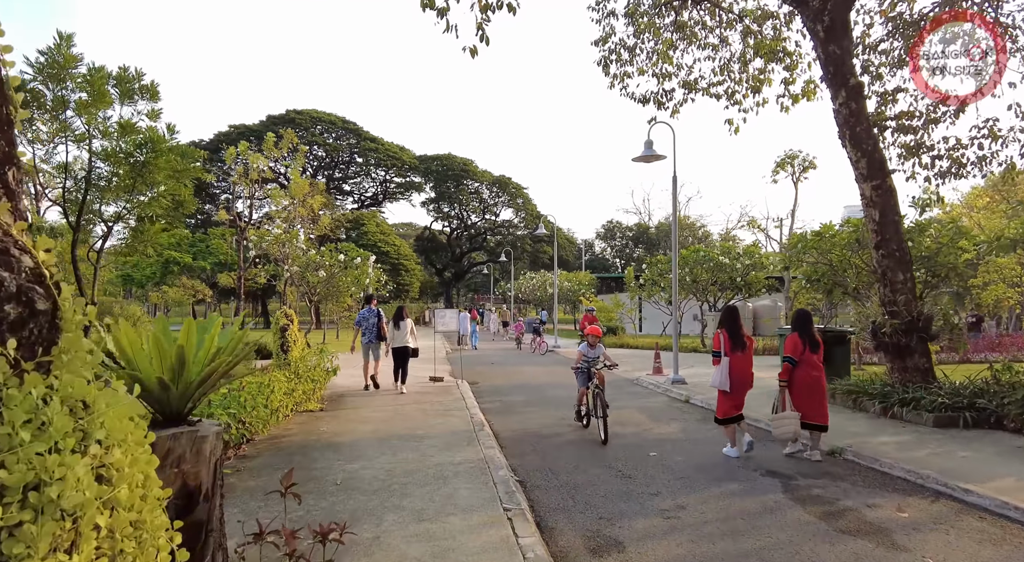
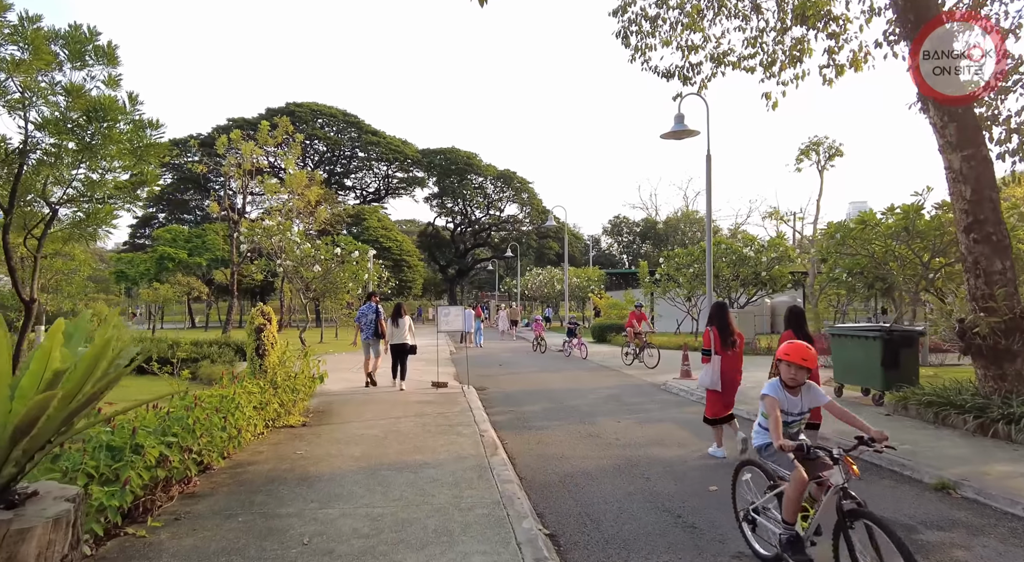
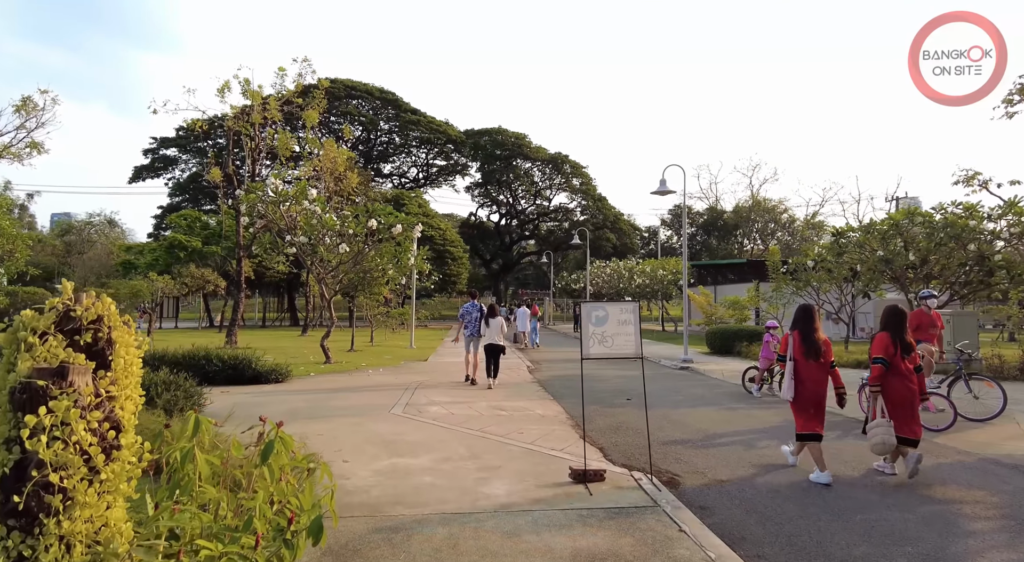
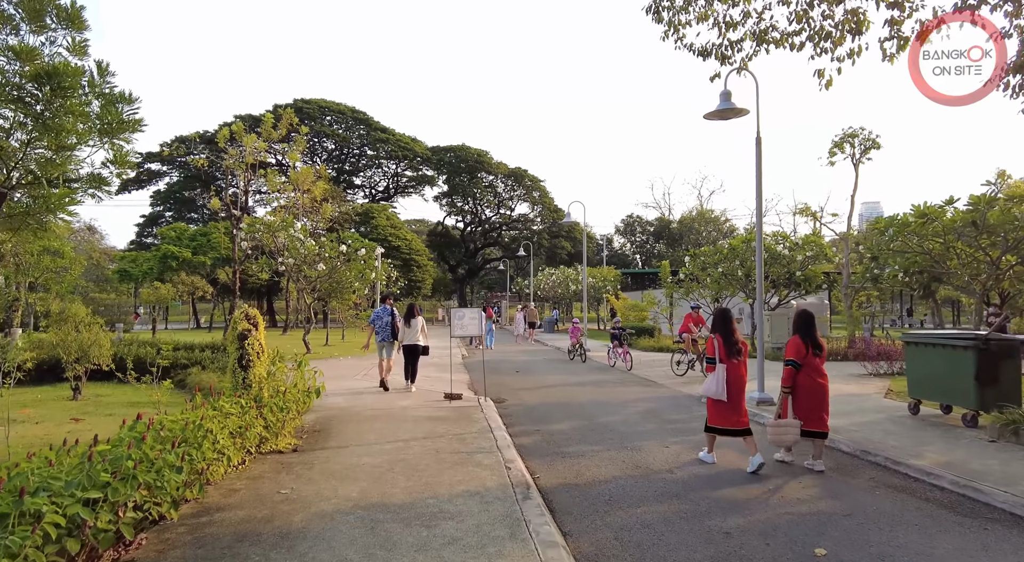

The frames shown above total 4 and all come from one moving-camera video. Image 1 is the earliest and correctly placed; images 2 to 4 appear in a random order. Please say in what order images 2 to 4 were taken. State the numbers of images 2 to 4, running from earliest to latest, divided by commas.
2, 4, 3
